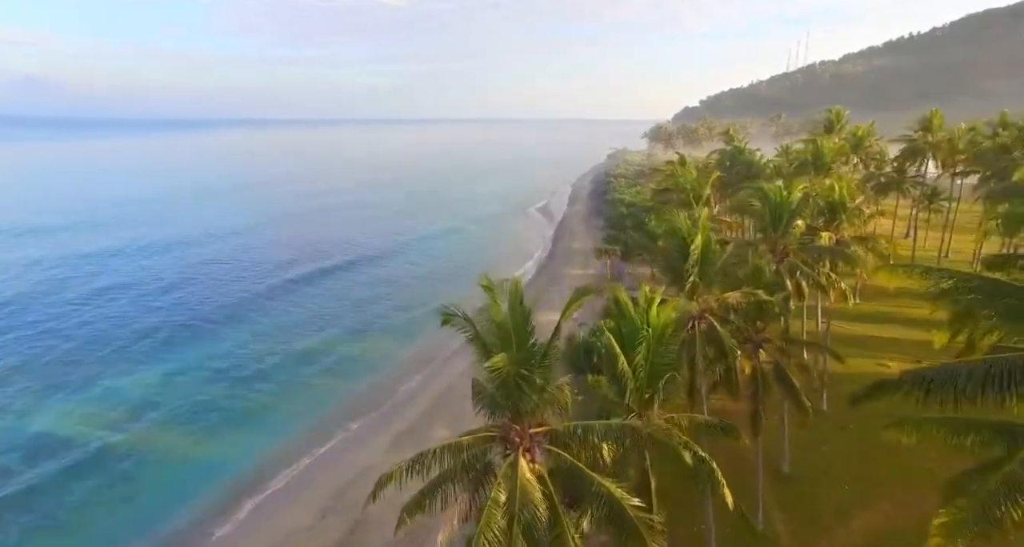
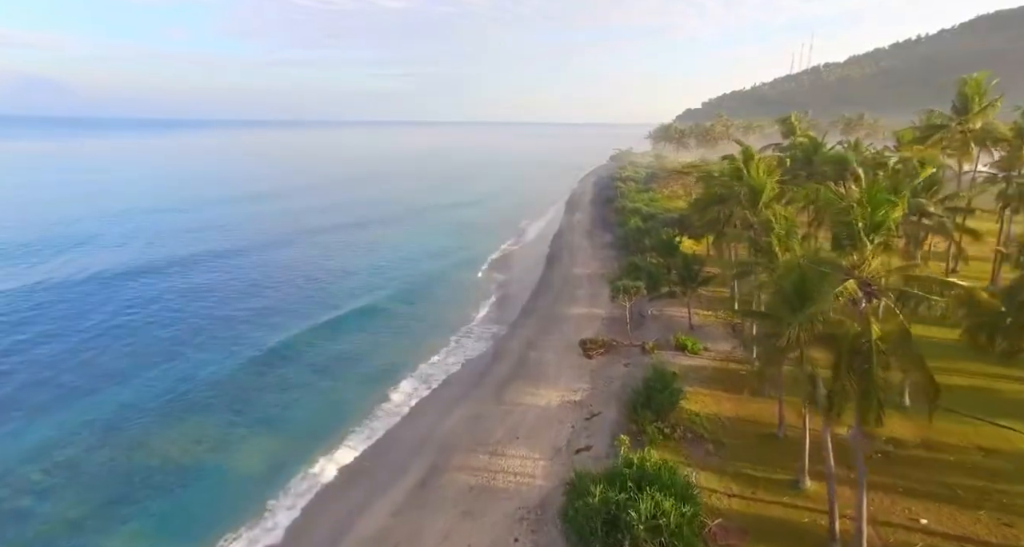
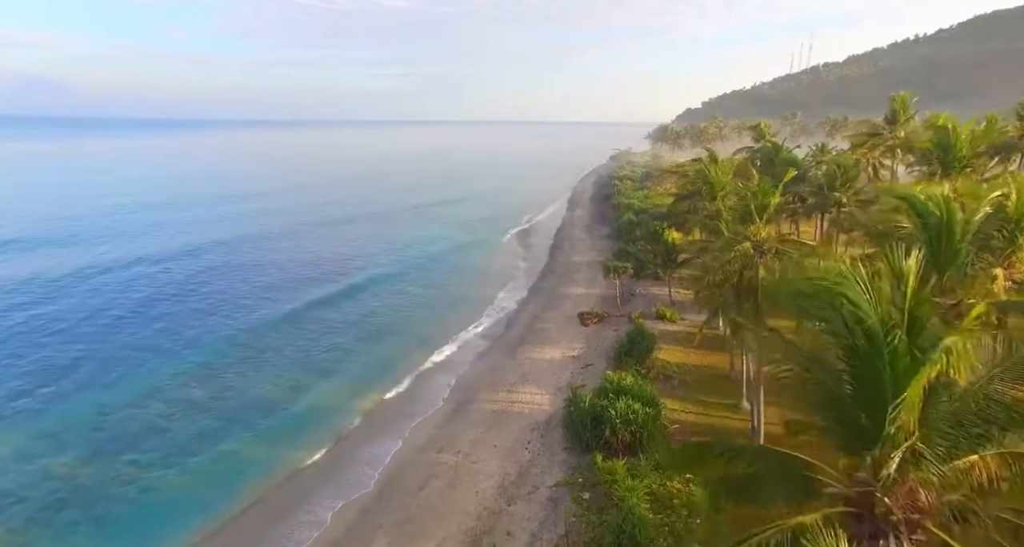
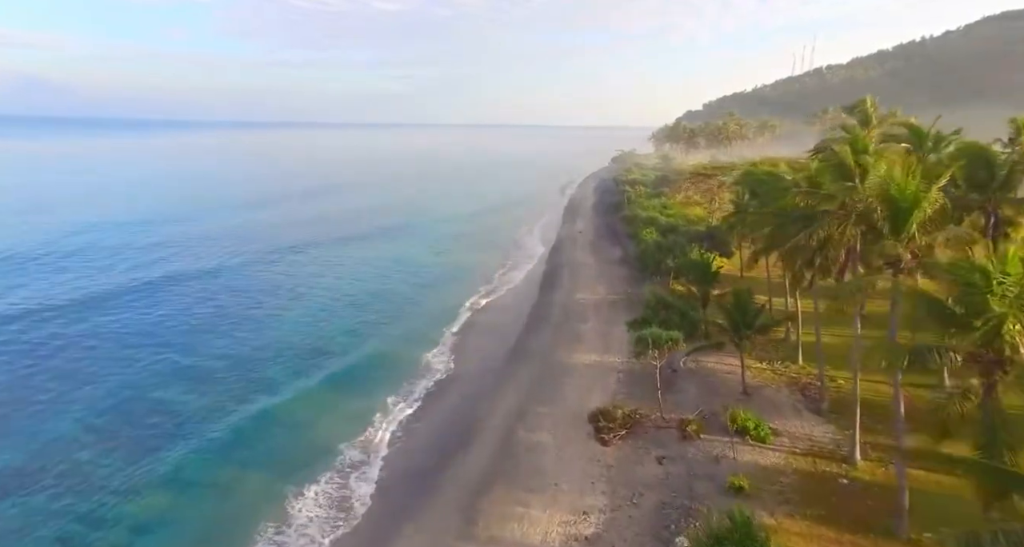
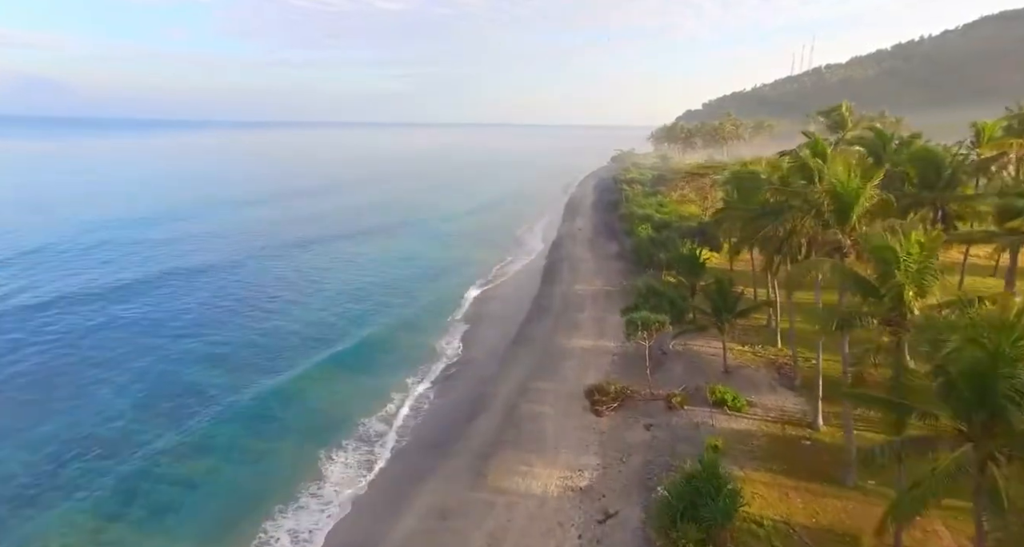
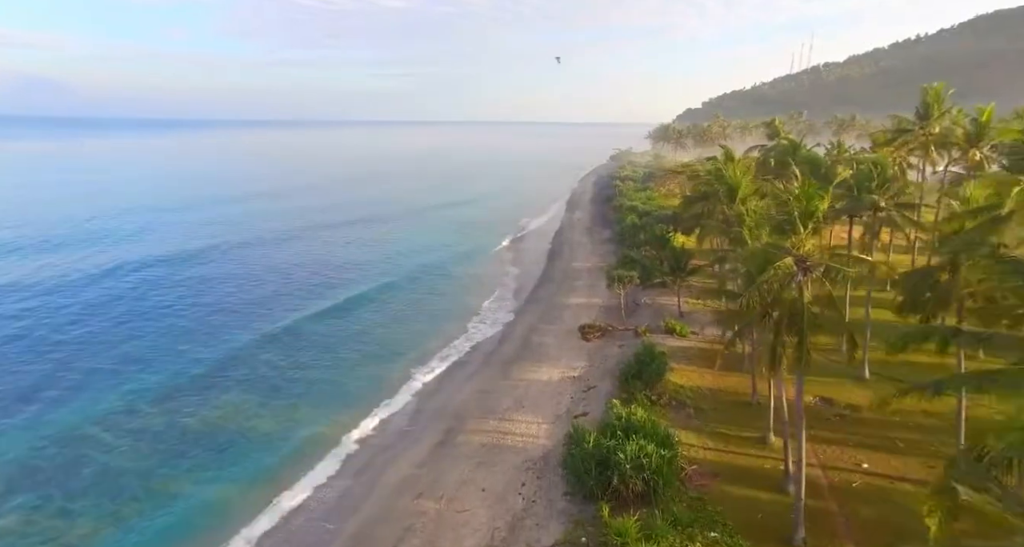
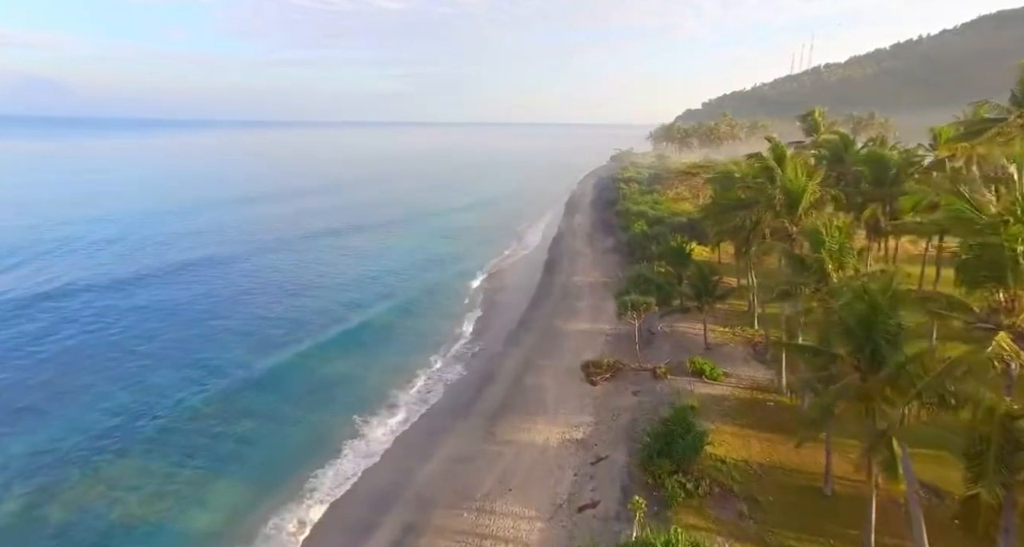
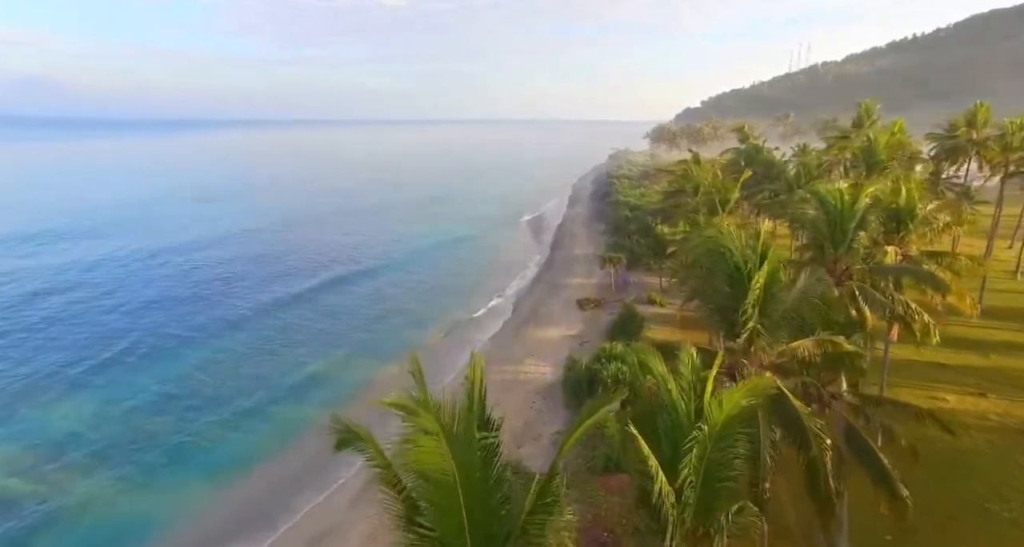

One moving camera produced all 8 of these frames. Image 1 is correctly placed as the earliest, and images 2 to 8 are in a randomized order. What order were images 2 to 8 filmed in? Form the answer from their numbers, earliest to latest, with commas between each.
8, 3, 6, 2, 7, 5, 4
